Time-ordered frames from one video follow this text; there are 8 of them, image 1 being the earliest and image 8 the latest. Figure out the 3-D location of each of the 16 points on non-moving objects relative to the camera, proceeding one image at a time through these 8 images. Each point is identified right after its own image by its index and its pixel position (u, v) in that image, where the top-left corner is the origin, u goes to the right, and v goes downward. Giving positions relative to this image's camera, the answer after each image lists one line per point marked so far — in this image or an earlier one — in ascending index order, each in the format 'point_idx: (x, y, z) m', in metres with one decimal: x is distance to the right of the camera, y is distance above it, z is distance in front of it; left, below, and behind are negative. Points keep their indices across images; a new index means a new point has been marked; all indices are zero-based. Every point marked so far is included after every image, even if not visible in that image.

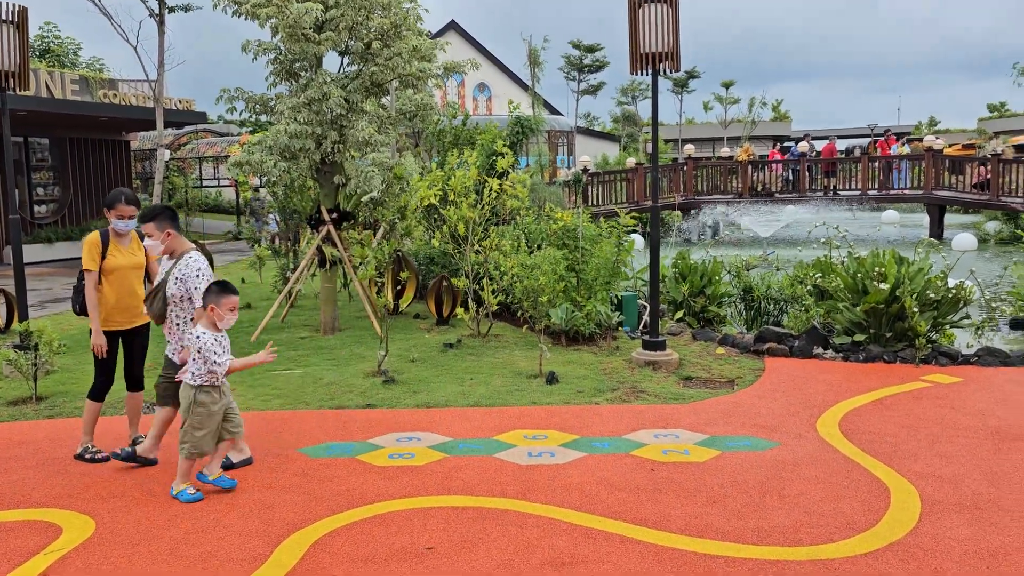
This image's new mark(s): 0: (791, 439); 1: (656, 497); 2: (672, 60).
0: (+1.7, -0.9, +5.1) m
1: (+0.7, -1.1, +4.2) m
2: (+1.4, +2.0, +7.2) m
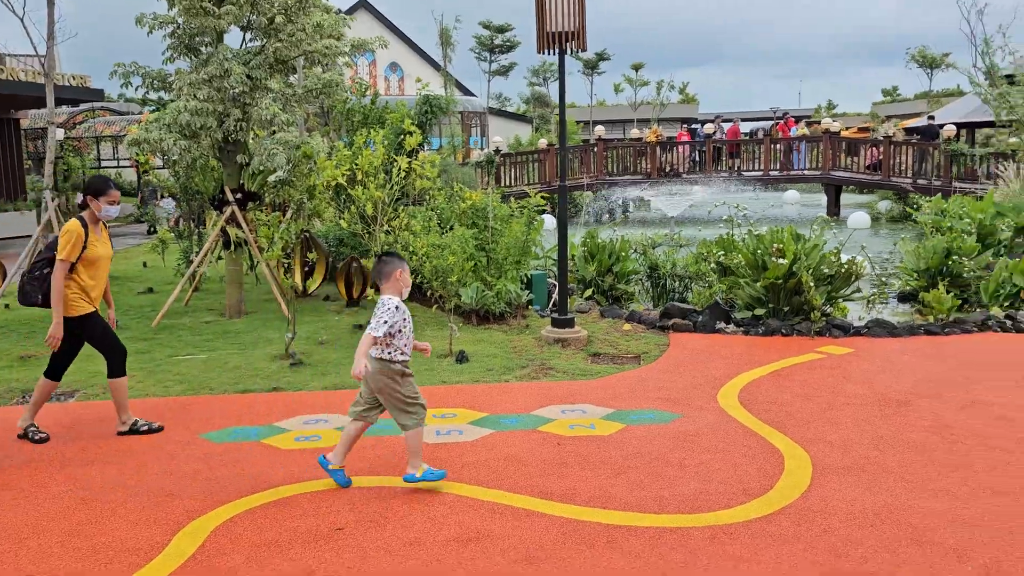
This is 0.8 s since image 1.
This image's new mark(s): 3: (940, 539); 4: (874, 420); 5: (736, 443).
0: (+1.2, -0.8, +5.3) m
1: (+0.3, -0.9, +4.2) m
2: (+0.6, +2.2, +7.2) m
3: (+1.7, -1.0, +3.4) m
4: (+2.2, -0.8, +5.0) m
5: (+1.2, -0.9, +4.6) m
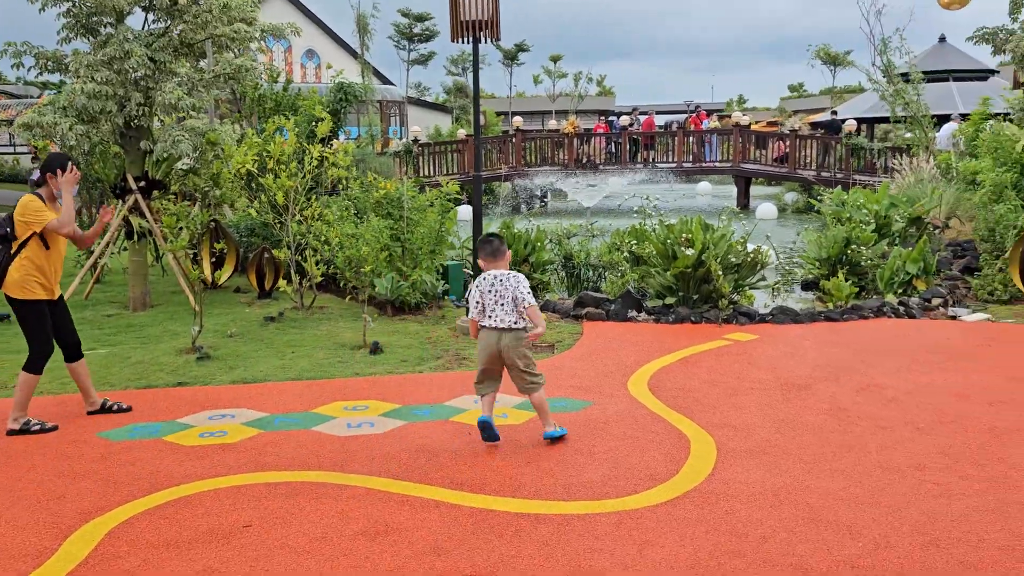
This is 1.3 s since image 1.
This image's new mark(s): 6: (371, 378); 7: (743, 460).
0: (+0.6, -0.7, +5.4) m
1: (-0.2, -0.9, +4.2) m
2: (-0.2, +2.3, +7.2) m
3: (+1.4, -1.0, +3.5) m
4: (+1.6, -0.7, +5.1) m
5: (+0.8, -0.8, +4.7) m
6: (-1.0, -0.7, +6.0) m
7: (+1.2, -0.9, +4.2) m
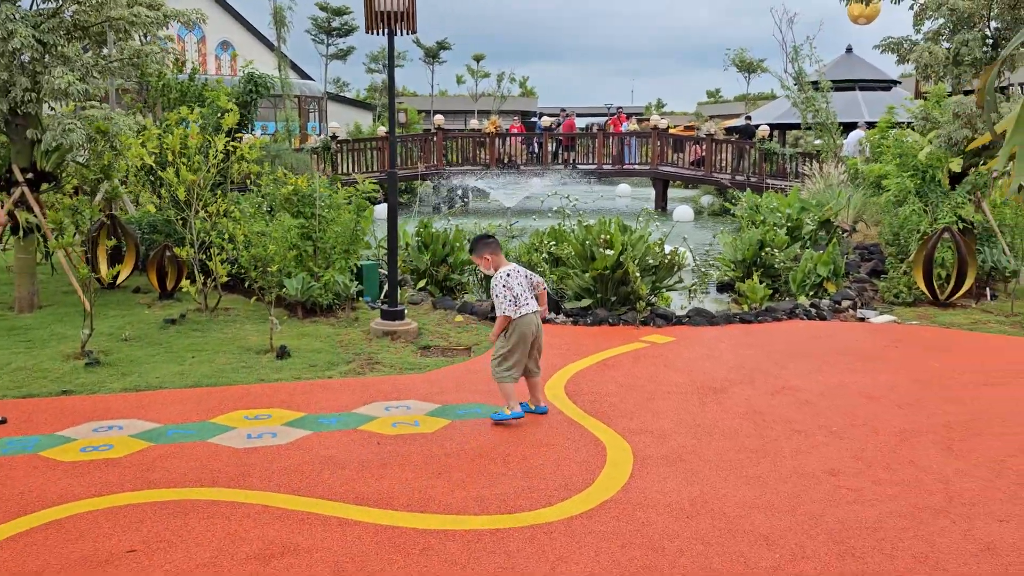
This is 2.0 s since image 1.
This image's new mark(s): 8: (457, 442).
0: (0.0, -0.7, +5.2) m
1: (-0.6, -0.9, +4.0) m
2: (-0.9, +2.2, +7.0) m
3: (+1.0, -1.0, +3.4) m
4: (+1.1, -0.7, +5.1) m
5: (+0.3, -0.8, +4.5) m
6: (-1.6, -0.7, +5.7) m
7: (+0.7, -0.9, +4.1) m
8: (-0.3, -0.8, +4.5) m
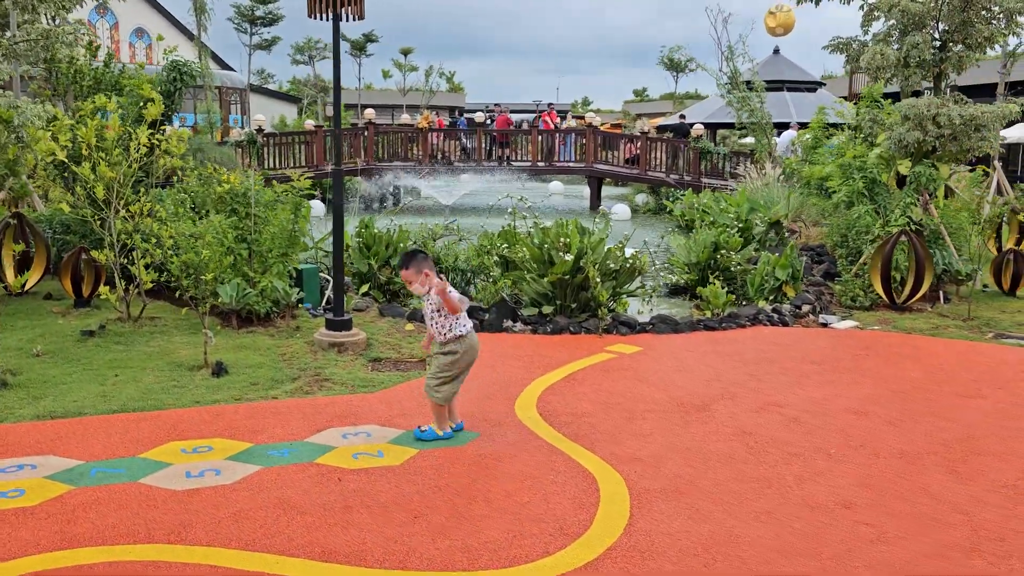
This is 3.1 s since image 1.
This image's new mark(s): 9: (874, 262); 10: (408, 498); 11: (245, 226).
0: (-0.1, -0.8, +4.8) m
1: (-0.7, -1.0, +3.5) m
2: (-1.2, +2.2, +6.4) m
3: (+1.0, -1.1, +3.1) m
4: (+0.9, -0.8, +4.7) m
5: (+0.2, -0.9, +4.1) m
6: (-1.8, -0.7, +5.1) m
7: (+0.7, -1.0, +3.7) m
8: (-0.4, -0.9, +4.0) m
9: (+3.9, +0.3, +8.8) m
10: (-0.5, -0.9, +3.7) m
11: (-2.4, +0.6, +7.6) m
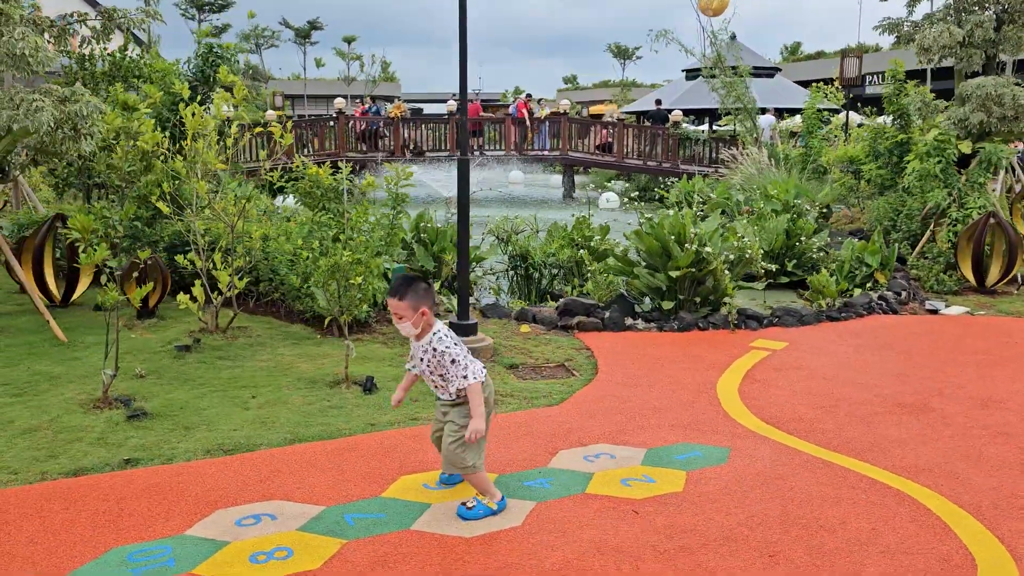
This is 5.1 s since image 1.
0: (+1.1, -0.8, +4.3) m
1: (+0.7, -1.0, +3.0) m
2: (-0.2, +2.2, +5.8) m
3: (+2.4, -1.0, +2.7) m
4: (+2.2, -0.8, +4.4) m
5: (+1.5, -0.9, +3.7) m
6: (-0.6, -0.8, +4.5) m
7: (+2.0, -0.9, +3.3) m
8: (+0.9, -0.9, +3.5) m
9: (+4.7, +0.4, +8.7) m
10: (+0.9, -1.0, +3.2) m
11: (-1.5, +0.5, +6.9) m
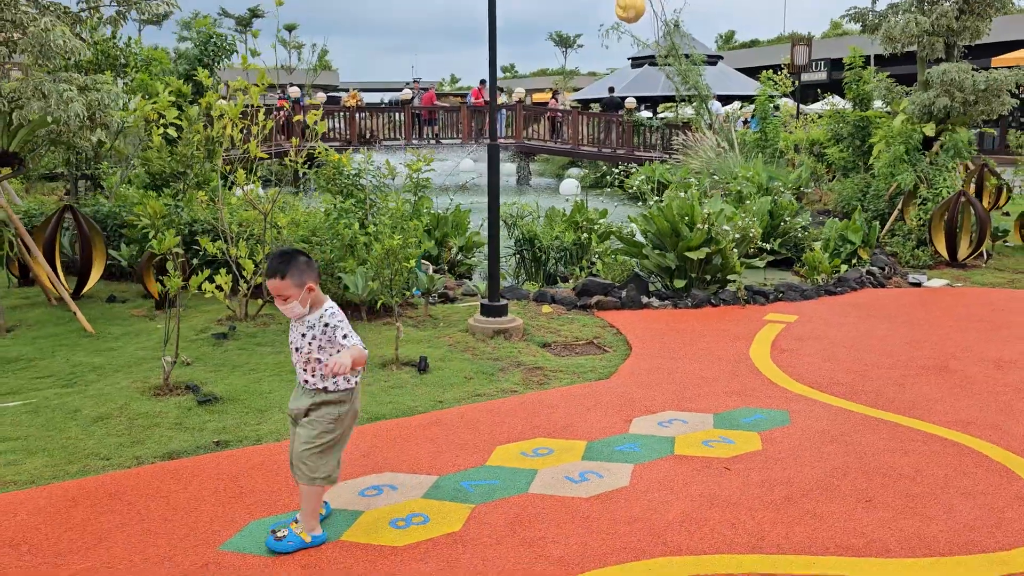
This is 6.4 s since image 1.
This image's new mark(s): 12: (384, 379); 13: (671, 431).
0: (+1.5, -0.6, +4.6) m
1: (+1.2, -0.9, +3.3) m
2: (0.0, +2.3, +6.0) m
3: (+2.9, -0.9, +3.1) m
4: (+2.6, -0.6, +4.8) m
5: (+1.9, -0.7, +4.0) m
6: (-0.2, -0.7, +4.7) m
7: (+2.5, -0.8, +3.7) m
8: (+1.4, -0.8, +3.8) m
9: (+4.7, +0.7, +9.3) m
10: (+1.4, -0.8, +3.5) m
11: (-1.3, +0.7, +7.0) m
12: (-0.8, -0.6, +5.2) m
13: (+0.8, -0.7, +4.2) m
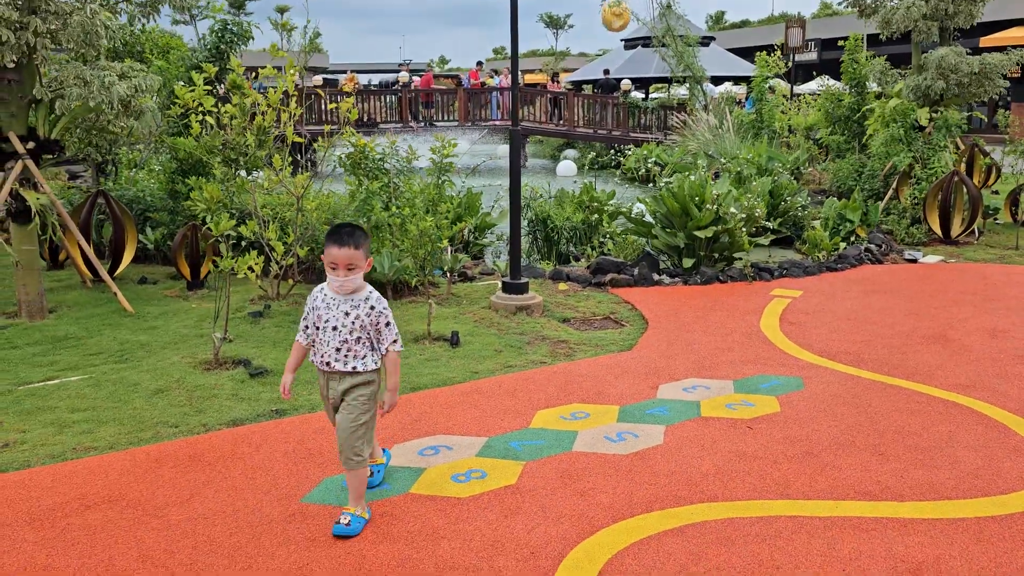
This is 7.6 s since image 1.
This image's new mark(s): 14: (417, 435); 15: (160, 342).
0: (+1.7, -0.5, +5.0) m
1: (+1.4, -0.8, +3.6) m
2: (+0.2, +2.5, +6.2) m
3: (+3.1, -0.8, +3.5) m
4: (+2.8, -0.4, +5.1) m
5: (+2.1, -0.6, +4.4) m
6: (0.0, -0.5, +5.0) m
7: (+2.7, -0.6, +4.1) m
8: (+1.6, -0.7, +4.2) m
9: (+4.9, +1.0, +9.6) m
10: (+1.6, -0.7, +3.9) m
11: (-1.1, +0.8, +7.3) m
12: (-0.6, -0.4, +5.6) m
13: (+1.0, -0.6, +4.5) m
14: (-0.5, -0.7, +4.0) m
15: (-2.5, -0.4, +5.8) m
